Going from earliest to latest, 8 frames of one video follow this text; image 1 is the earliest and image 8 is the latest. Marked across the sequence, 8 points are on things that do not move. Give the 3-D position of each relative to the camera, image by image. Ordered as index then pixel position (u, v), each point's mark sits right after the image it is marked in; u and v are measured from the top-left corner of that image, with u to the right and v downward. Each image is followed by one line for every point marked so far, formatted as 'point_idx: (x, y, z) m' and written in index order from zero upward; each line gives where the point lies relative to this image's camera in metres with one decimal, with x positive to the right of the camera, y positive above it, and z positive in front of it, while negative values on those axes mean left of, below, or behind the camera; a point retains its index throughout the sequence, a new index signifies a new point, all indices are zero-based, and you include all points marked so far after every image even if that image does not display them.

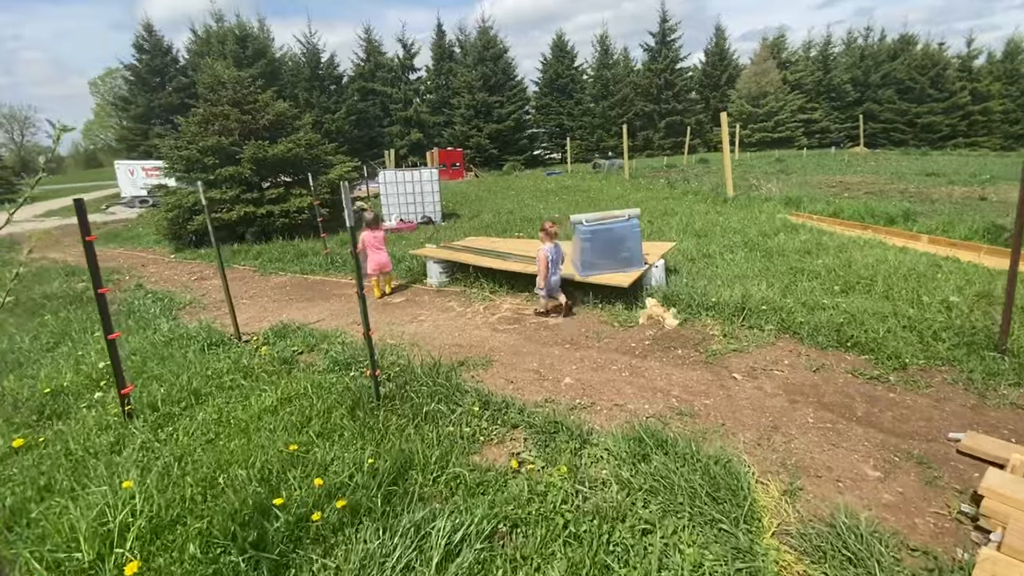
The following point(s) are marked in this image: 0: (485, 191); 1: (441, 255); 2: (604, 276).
0: (-1.0, +3.8, +19.7) m
1: (-0.9, +0.4, +6.4) m
2: (+0.9, +0.1, +5.1) m
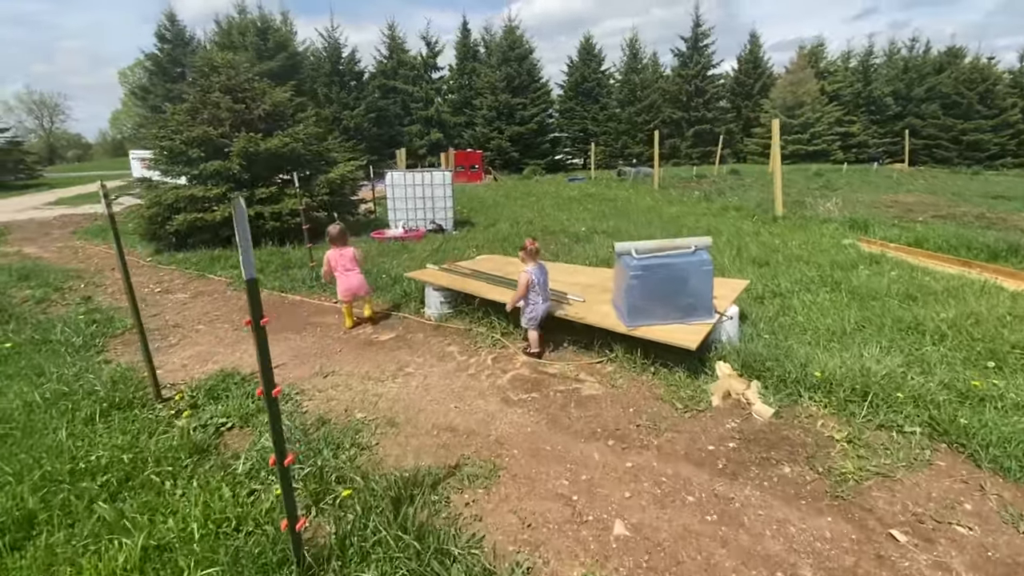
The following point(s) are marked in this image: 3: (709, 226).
0: (-0.3, +3.4, +18.4) m
1: (-0.7, +0.1, +5.1) m
2: (+1.1, -0.3, +3.7) m
3: (+4.1, +1.3, +10.4) m
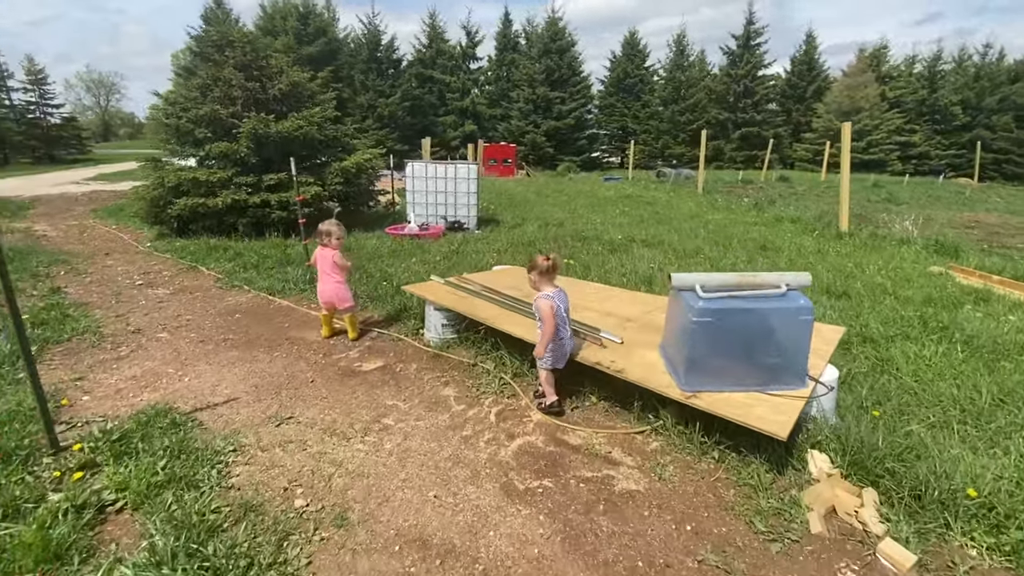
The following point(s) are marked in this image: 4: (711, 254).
0: (+0.8, +3.3, +17.4) m
1: (-0.5, -0.1, +4.1) m
2: (+1.2, -0.6, +2.7) m
3: (+4.6, +0.9, +9.2) m
4: (+3.1, +0.5, +7.8) m
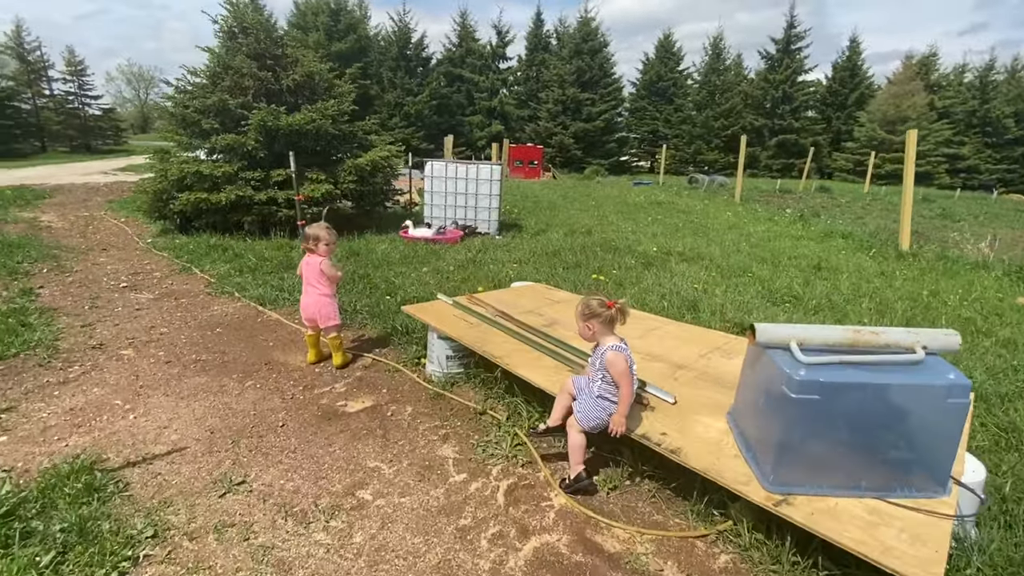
0: (+1.7, +3.0, +16.6) m
1: (-0.4, -0.3, +3.4) m
2: (+1.2, -0.8, +1.9) m
3: (+5.0, +0.5, +8.2) m
4: (+3.4, +0.2, +6.9) m
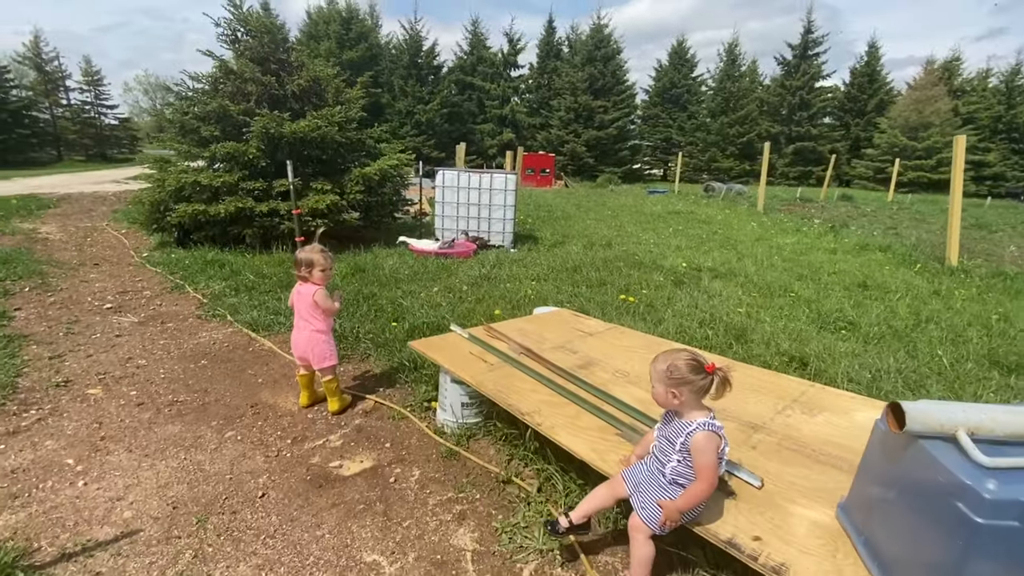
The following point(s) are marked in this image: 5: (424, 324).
0: (+2.1, +2.6, +16.0) m
1: (-0.2, -0.5, +2.9) m
2: (+1.3, -1.0, +1.3) m
3: (+5.3, +0.2, +7.6) m
4: (+3.7, 0.0, +6.3) m
5: (-0.8, -0.3, +4.4) m
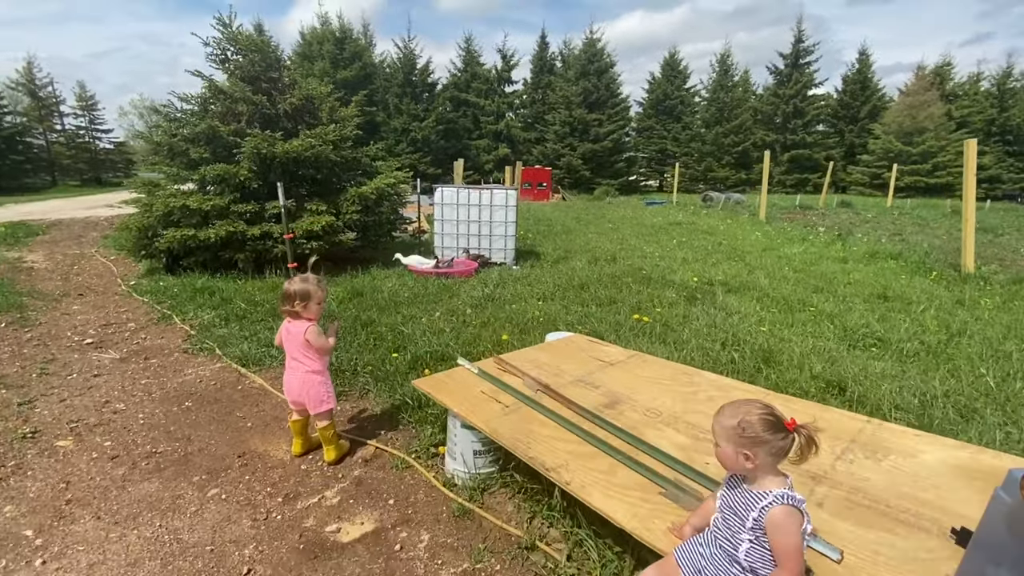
0: (+2.1, +2.1, +15.8) m
1: (-0.1, -0.6, +2.5) m
2: (+1.5, -1.1, +1.0) m
3: (+5.3, 0.0, +7.3) m
4: (+3.7, -0.2, +6.0) m
5: (-0.7, -0.6, +4.1) m
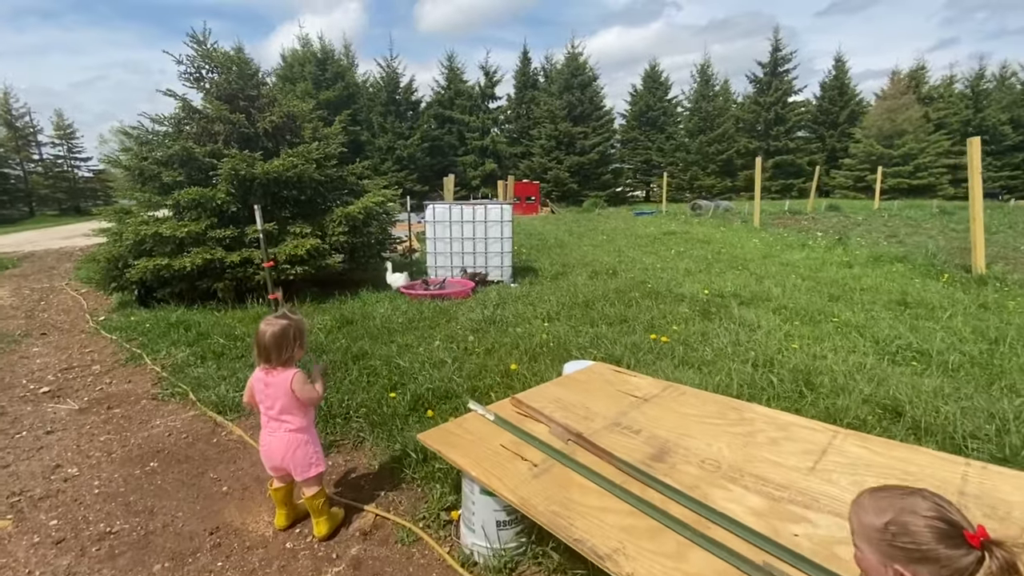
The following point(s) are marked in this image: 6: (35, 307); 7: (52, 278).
0: (+1.8, +1.7, +15.5) m
1: (0.0, -0.8, +2.1) m
2: (+1.6, -1.1, +0.5) m
3: (+5.3, 0.0, +7.0) m
4: (+3.8, -0.3, +5.6) m
5: (-0.6, -0.8, +3.6) m
6: (-7.3, -0.3, +7.6) m
7: (-9.7, +0.2, +10.4) m
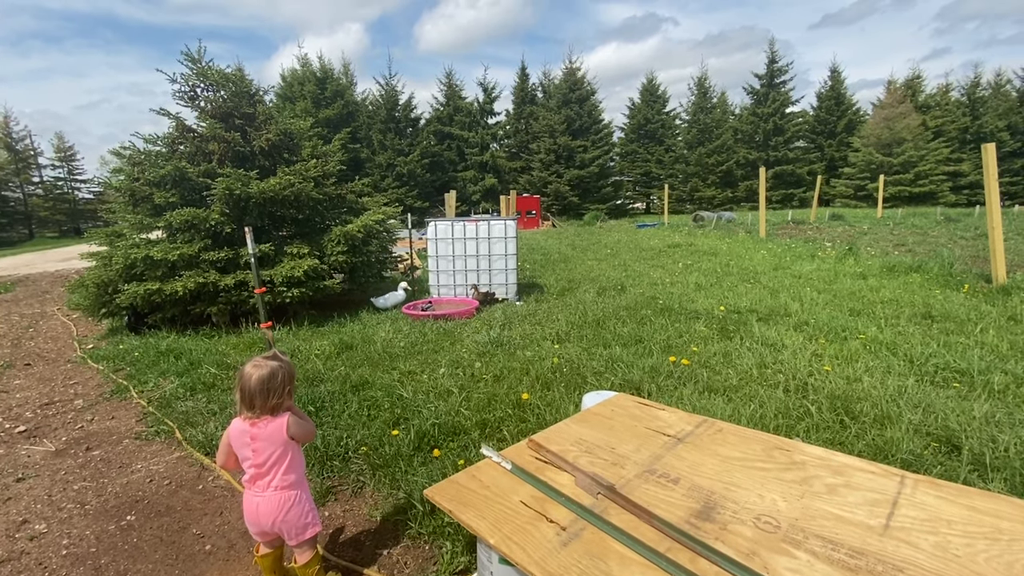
0: (+1.9, +1.2, +15.2) m
1: (+0.1, -0.9, +1.8) m
2: (+1.7, -1.2, +0.2) m
3: (+5.4, -0.2, +6.7) m
4: (+3.9, -0.5, +5.3) m
5: (-0.5, -0.9, +3.3) m
6: (-7.3, -0.7, +7.3) m
7: (-9.6, -0.3, +10.2) m
